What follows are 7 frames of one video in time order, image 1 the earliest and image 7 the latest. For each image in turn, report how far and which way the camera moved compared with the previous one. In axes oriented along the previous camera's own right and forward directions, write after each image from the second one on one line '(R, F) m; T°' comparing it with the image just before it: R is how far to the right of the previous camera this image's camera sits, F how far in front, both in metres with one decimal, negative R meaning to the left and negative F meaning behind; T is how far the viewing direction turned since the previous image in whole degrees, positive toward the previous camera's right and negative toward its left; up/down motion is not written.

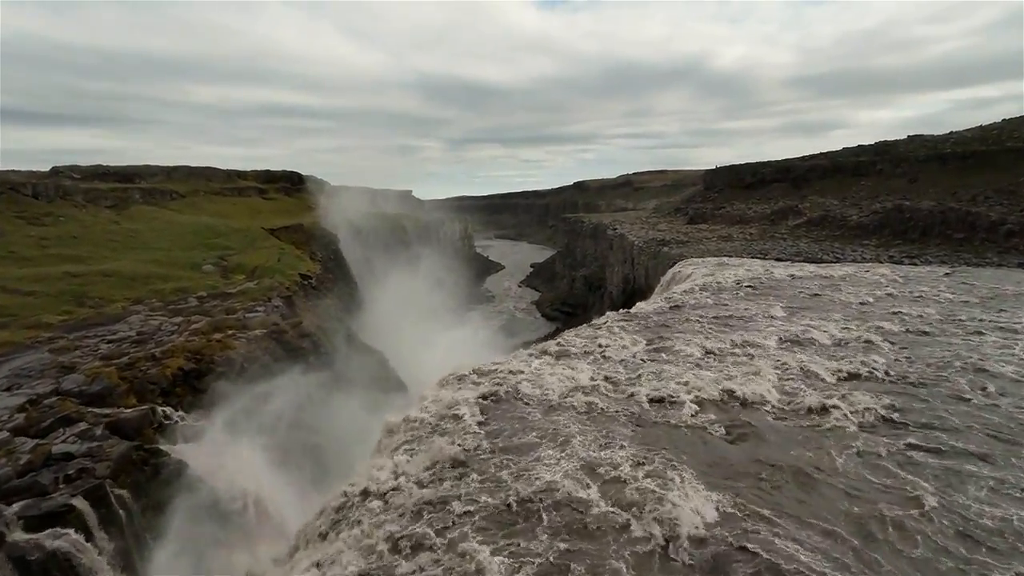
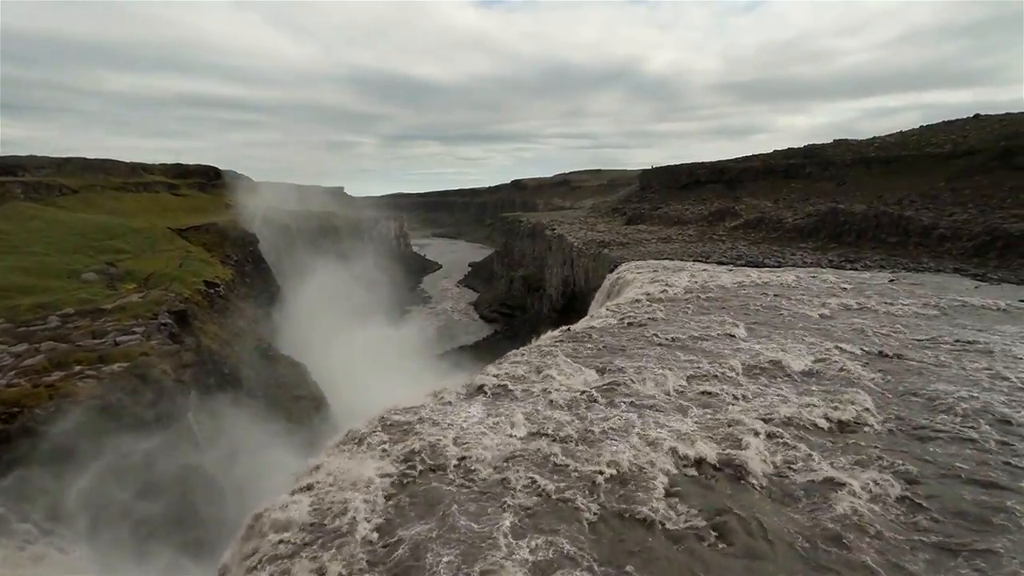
(+0.2, +1.3) m; +6°
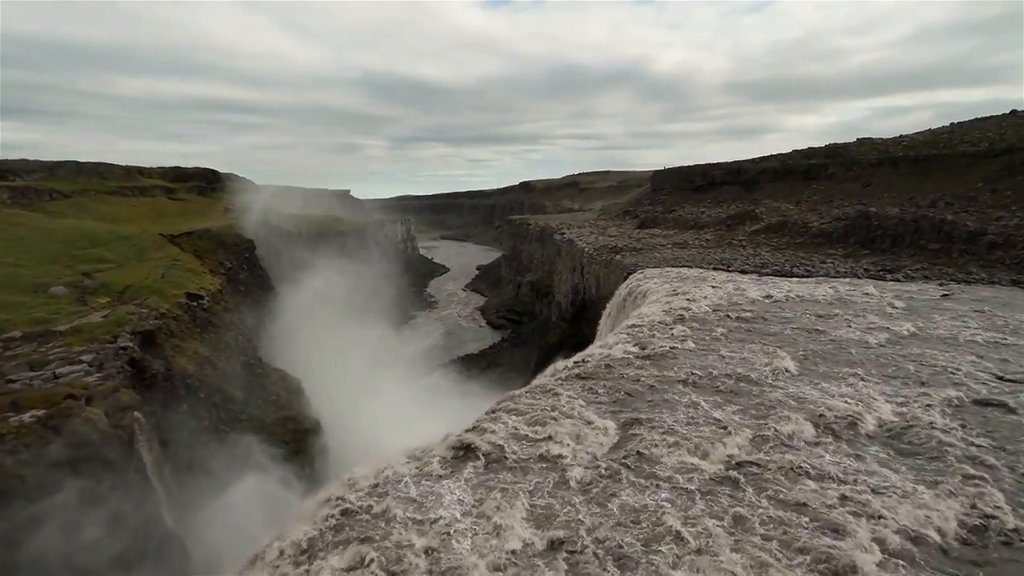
(+0.1, +1.4) m; -1°
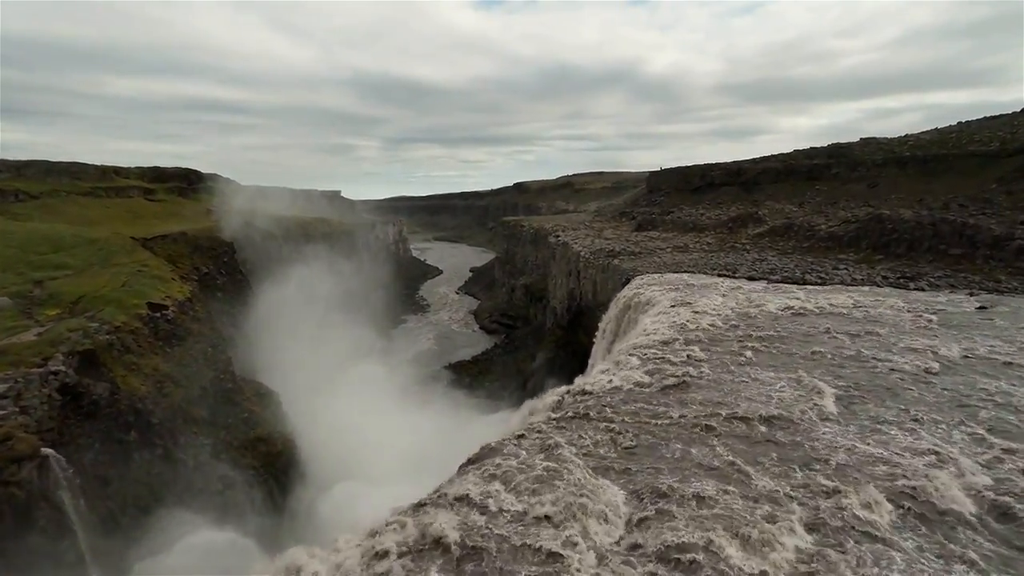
(+0.1, +1.2) m; +1°
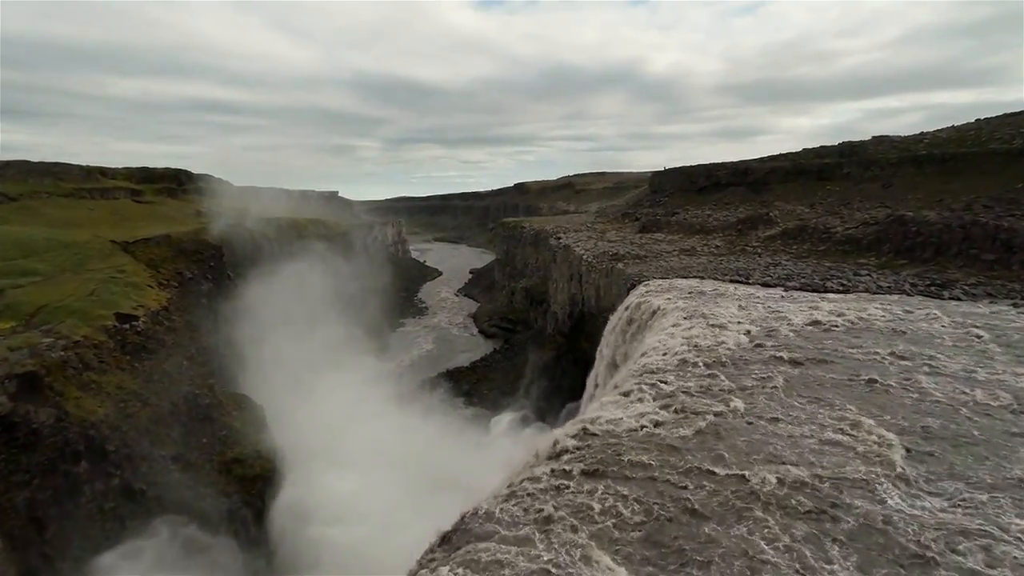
(+0.1, +1.1) m; 0°
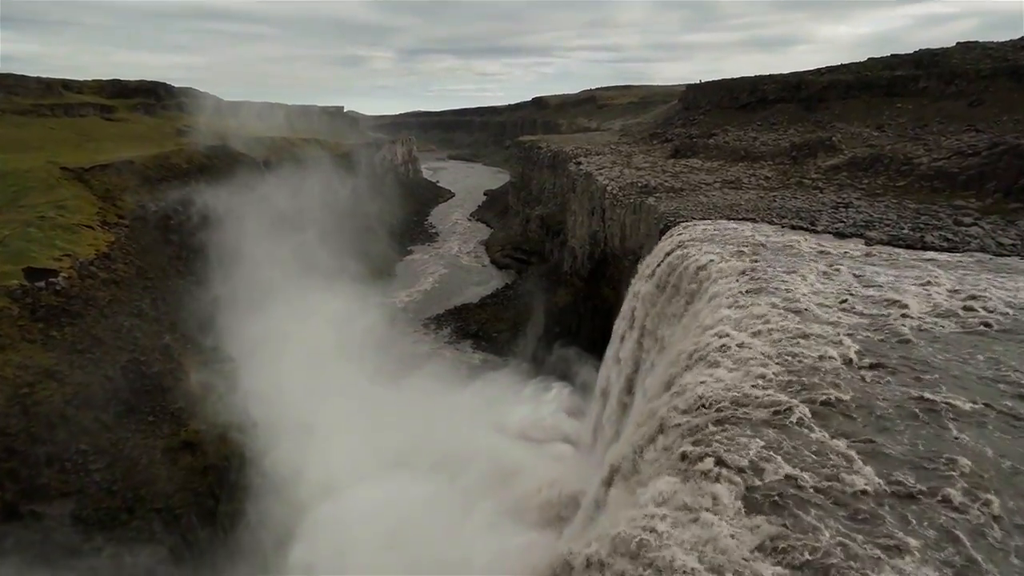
(+0.2, +3.1) m; -2°
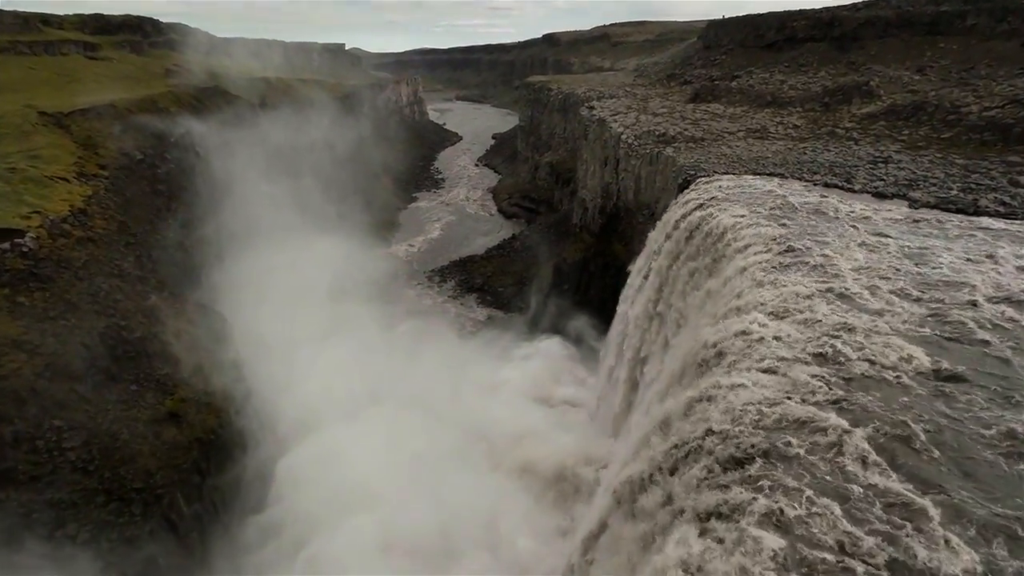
(+0.1, +1.0) m; -1°
